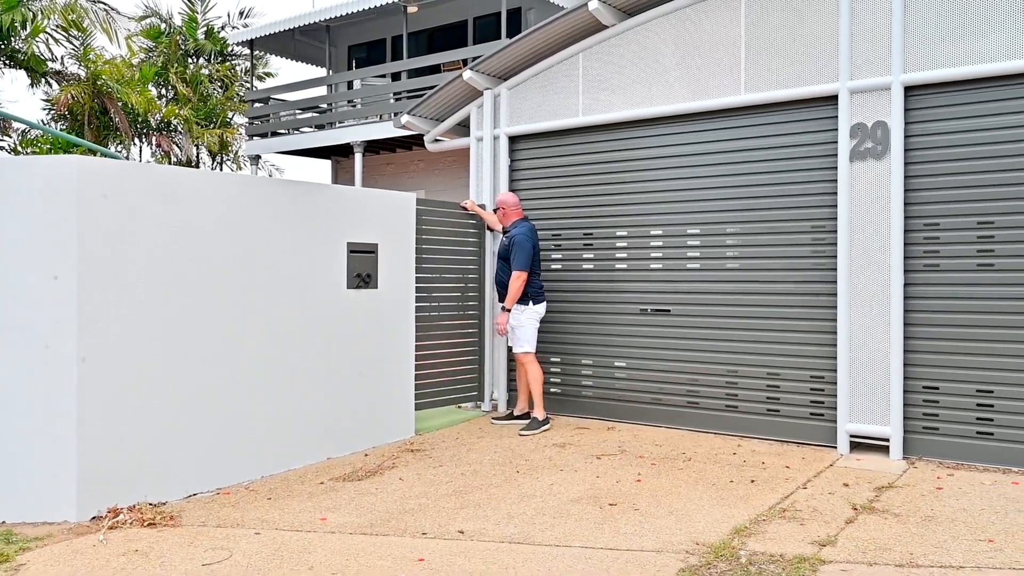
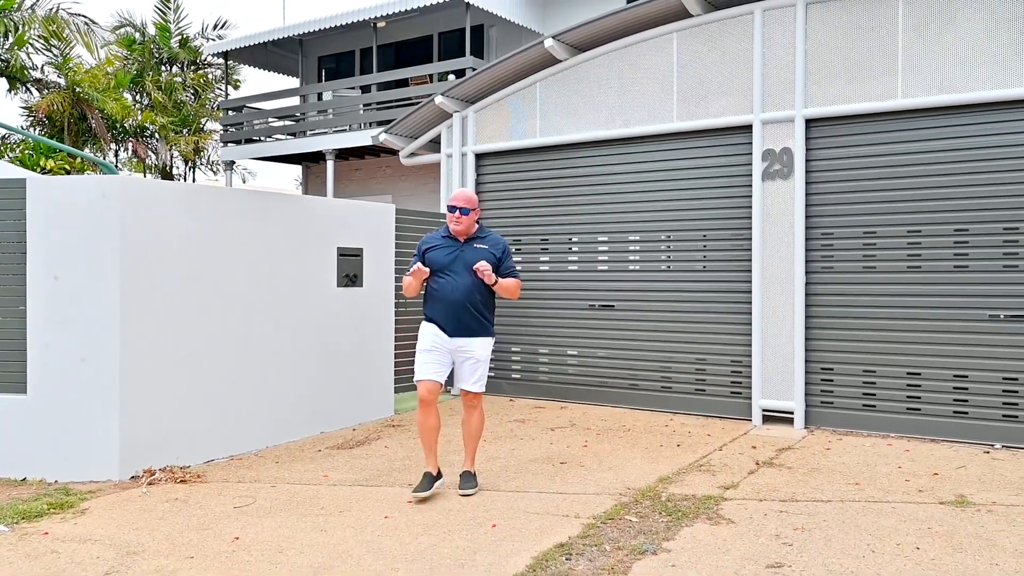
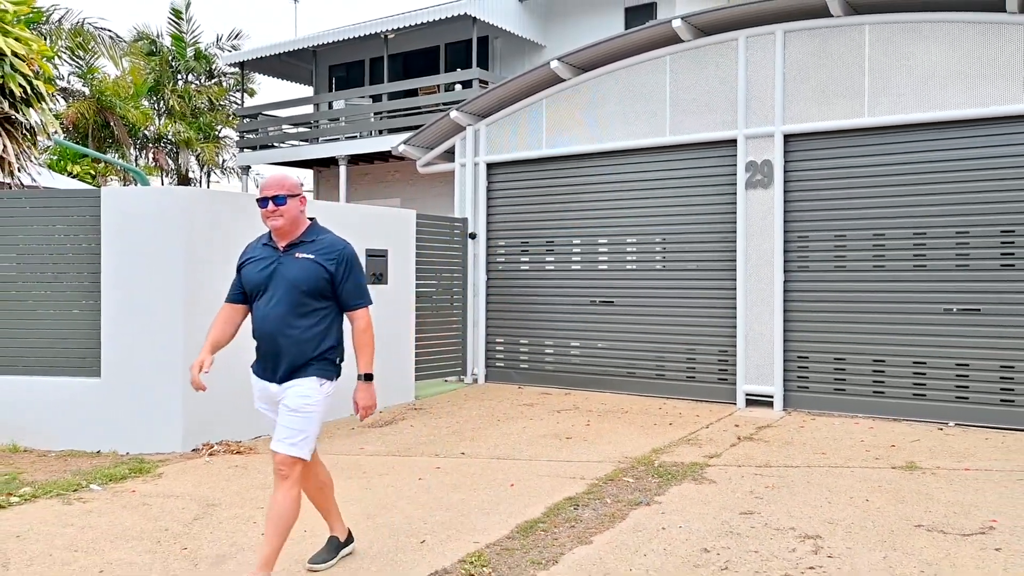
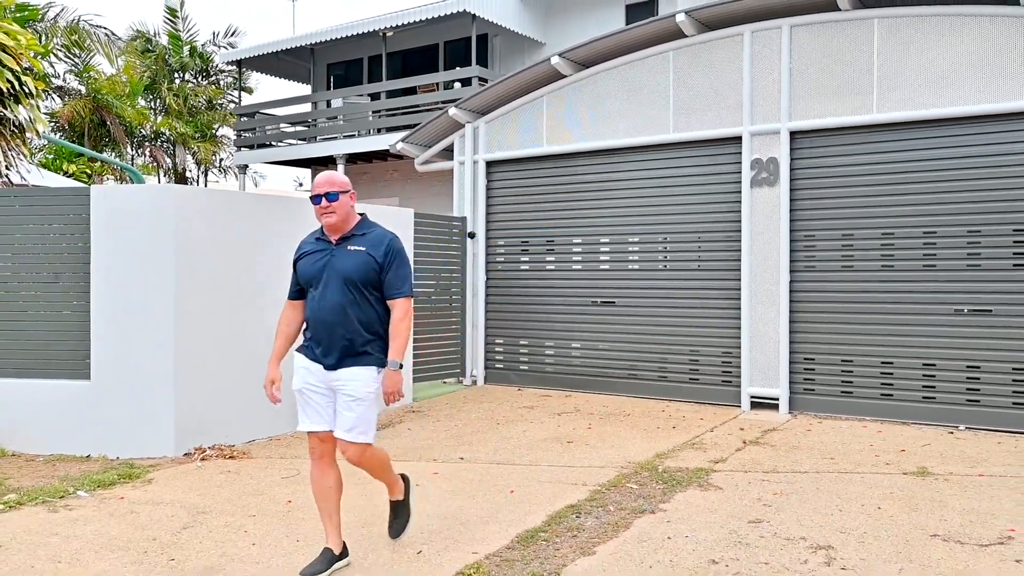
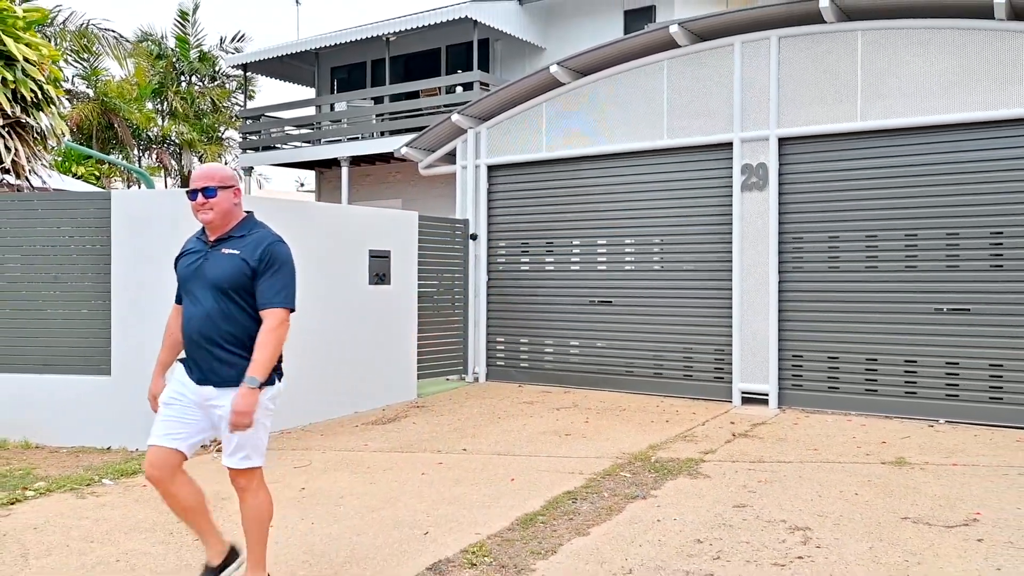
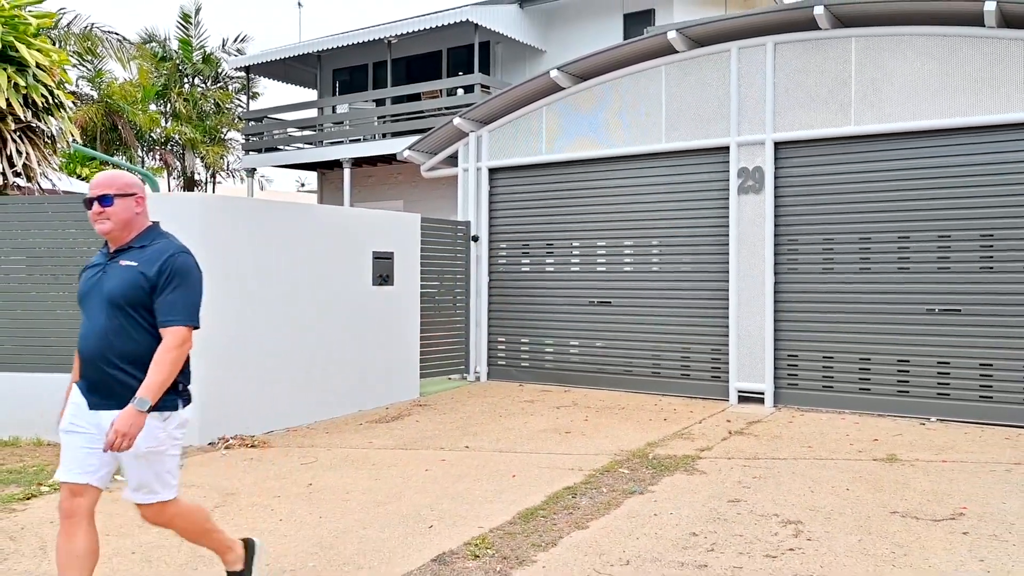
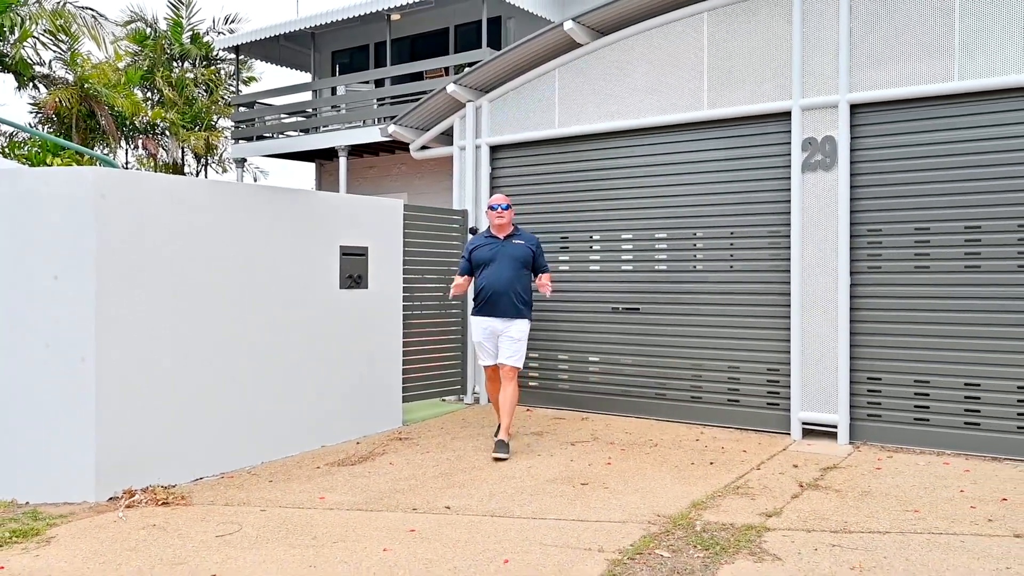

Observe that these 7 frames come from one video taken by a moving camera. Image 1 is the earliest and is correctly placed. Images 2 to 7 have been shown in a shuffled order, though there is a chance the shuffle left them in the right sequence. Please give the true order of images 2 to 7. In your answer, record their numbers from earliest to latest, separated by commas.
7, 2, 4, 3, 5, 6
